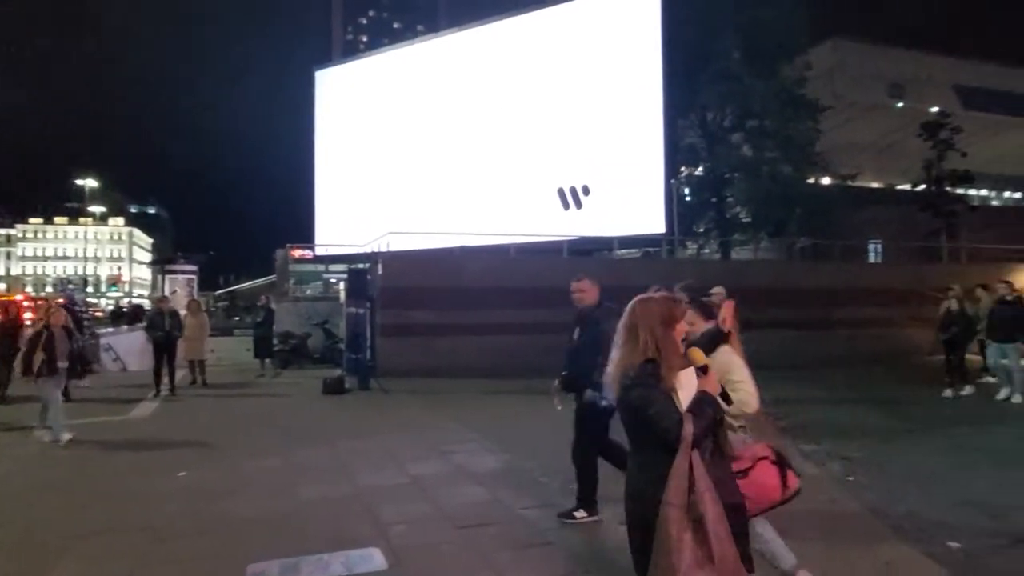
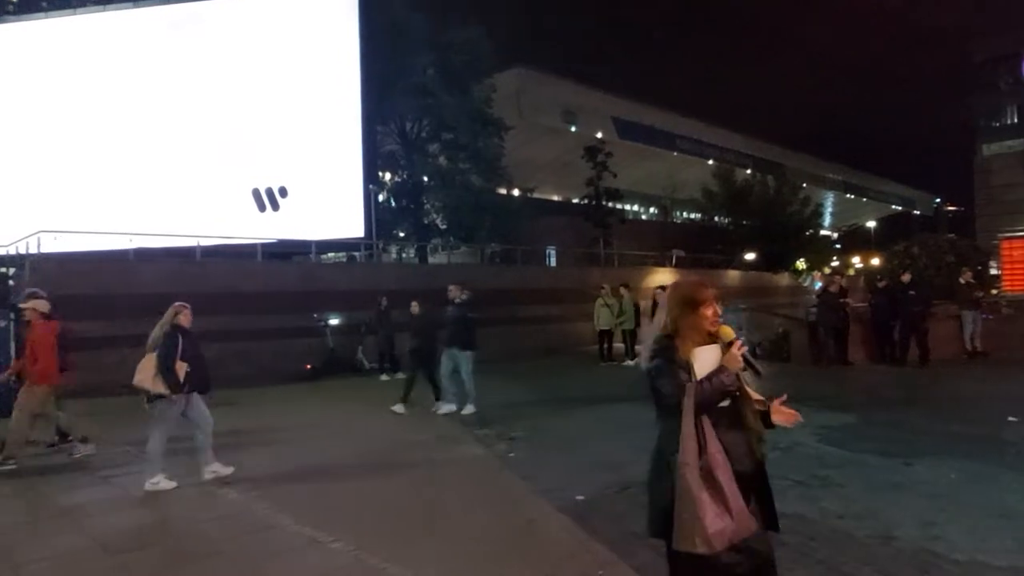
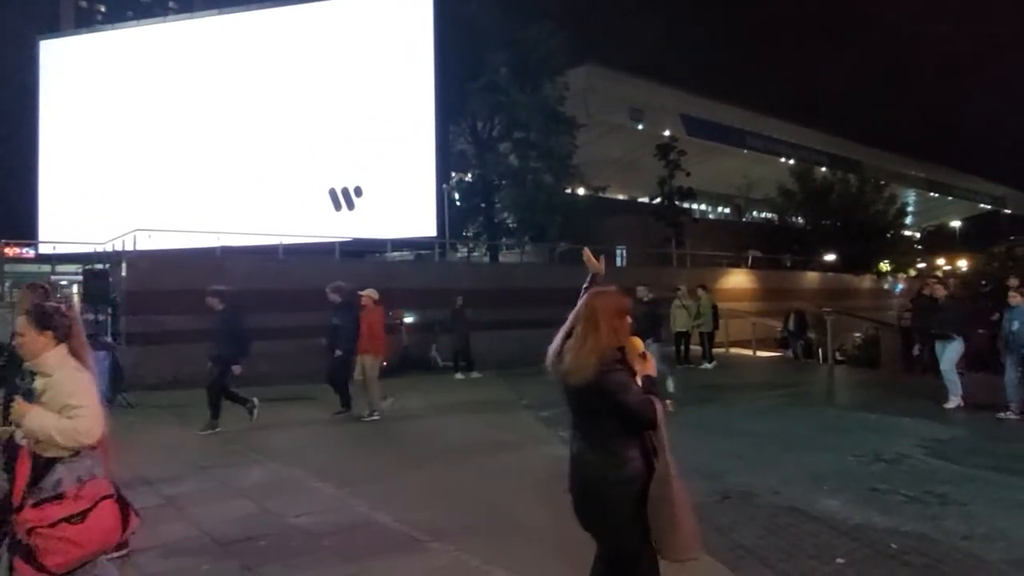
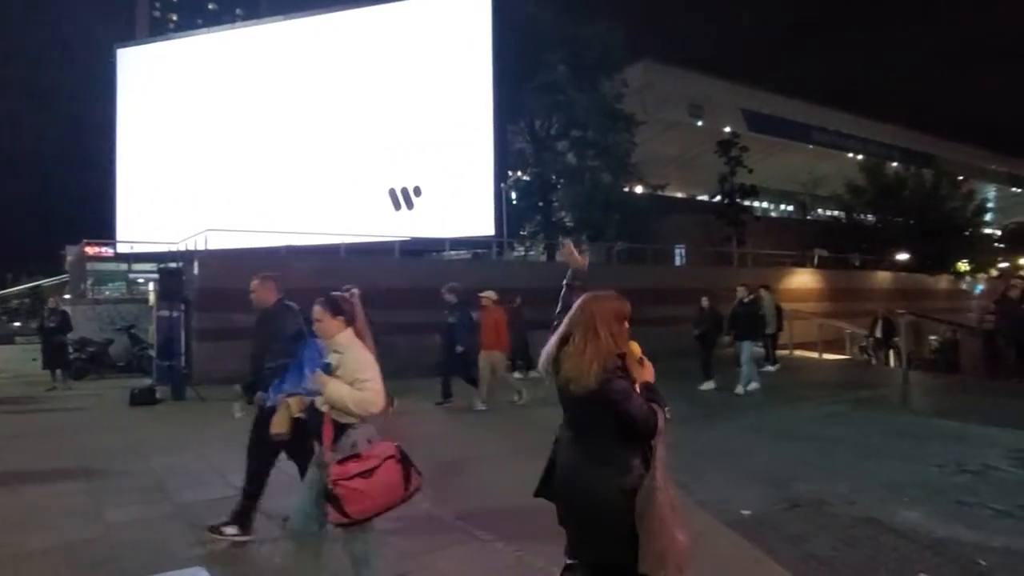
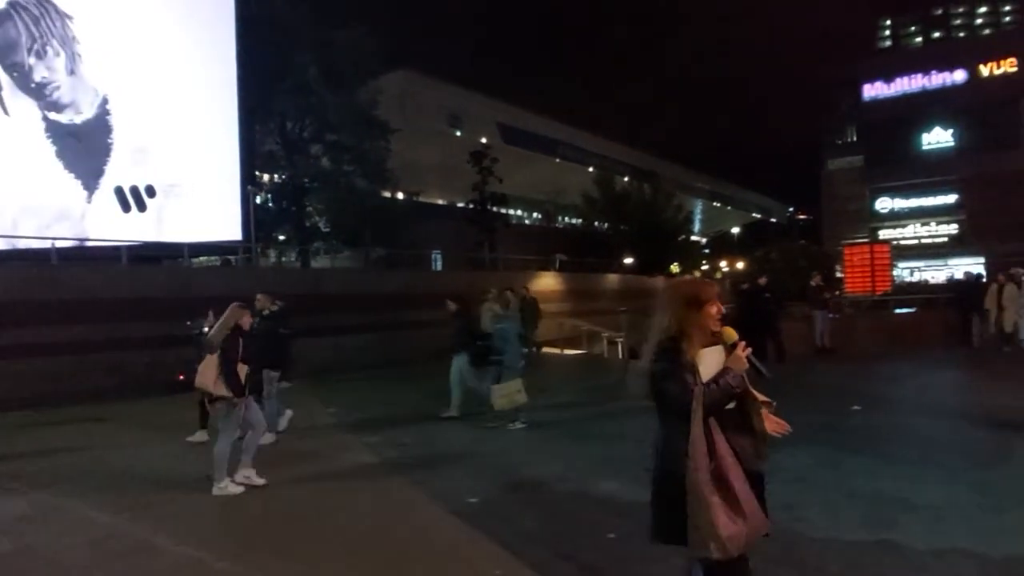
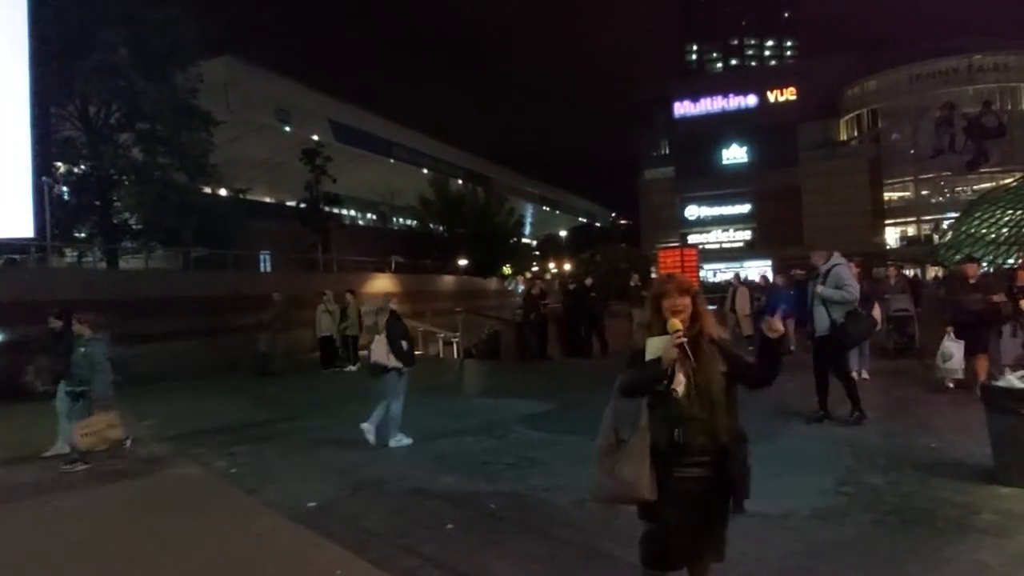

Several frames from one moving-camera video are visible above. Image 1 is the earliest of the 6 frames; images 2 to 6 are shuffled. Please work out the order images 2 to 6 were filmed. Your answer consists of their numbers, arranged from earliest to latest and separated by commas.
4, 3, 2, 5, 6
